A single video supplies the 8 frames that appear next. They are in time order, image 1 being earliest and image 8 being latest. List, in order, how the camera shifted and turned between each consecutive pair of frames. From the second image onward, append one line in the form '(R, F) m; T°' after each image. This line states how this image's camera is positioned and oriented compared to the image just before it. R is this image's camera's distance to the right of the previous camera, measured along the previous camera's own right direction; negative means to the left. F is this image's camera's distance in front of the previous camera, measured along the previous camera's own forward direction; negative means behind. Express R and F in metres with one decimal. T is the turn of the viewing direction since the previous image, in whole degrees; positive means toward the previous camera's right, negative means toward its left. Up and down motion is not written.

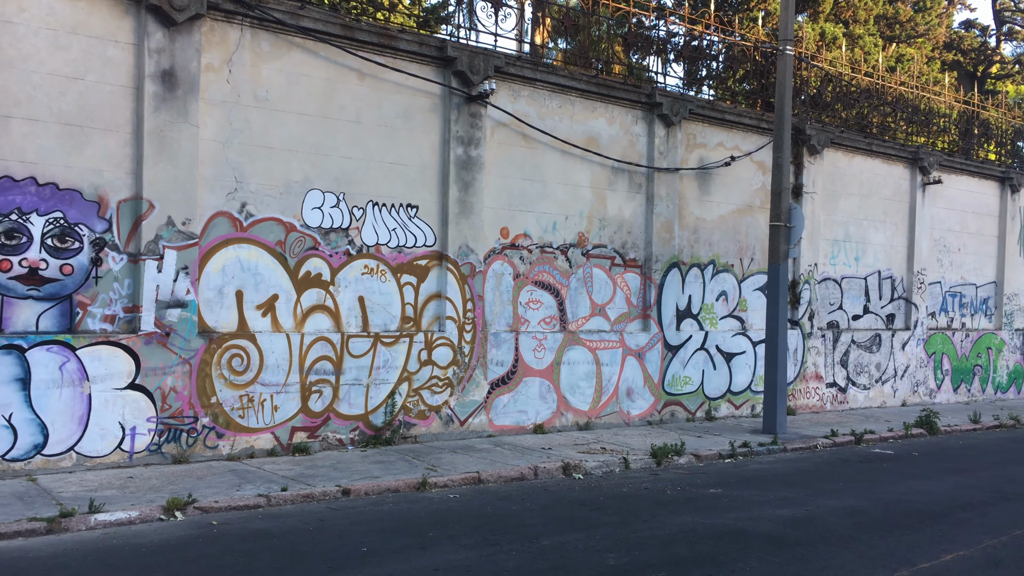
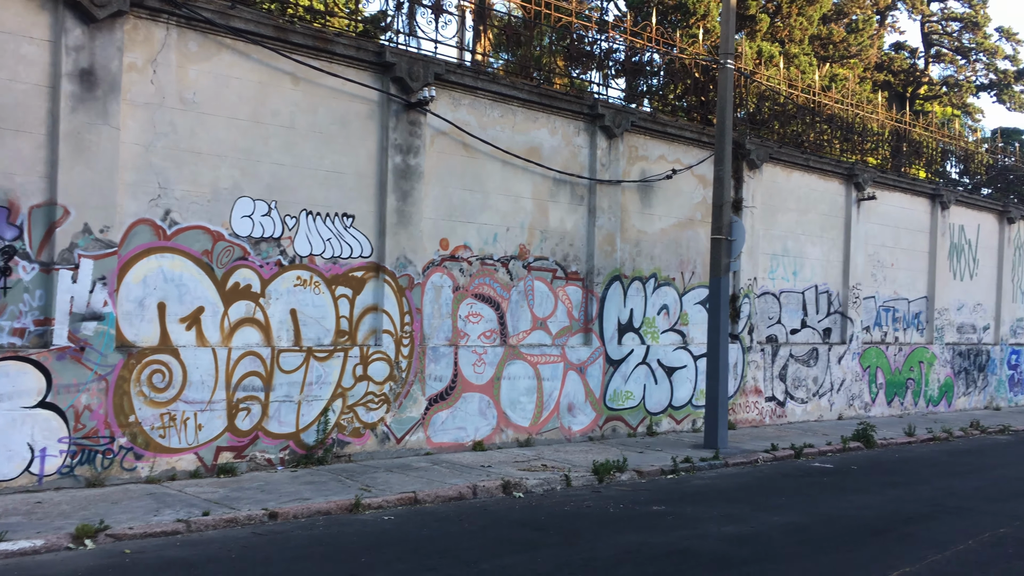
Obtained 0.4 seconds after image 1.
(0.0, +0.3) m; +4°
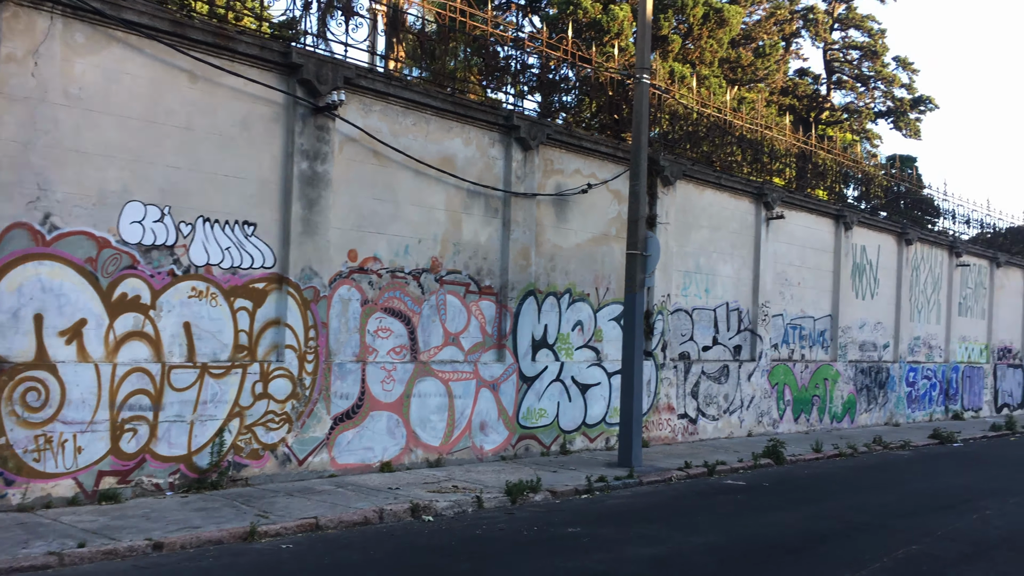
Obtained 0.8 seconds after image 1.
(0.0, +0.4) m; +6°
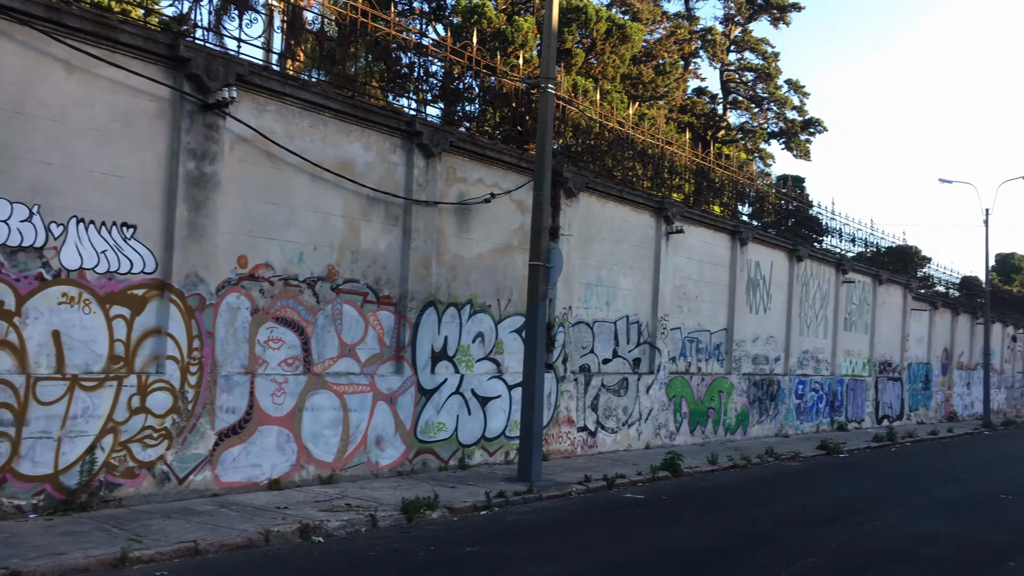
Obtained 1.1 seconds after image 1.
(0.0, +0.3) m; +6°
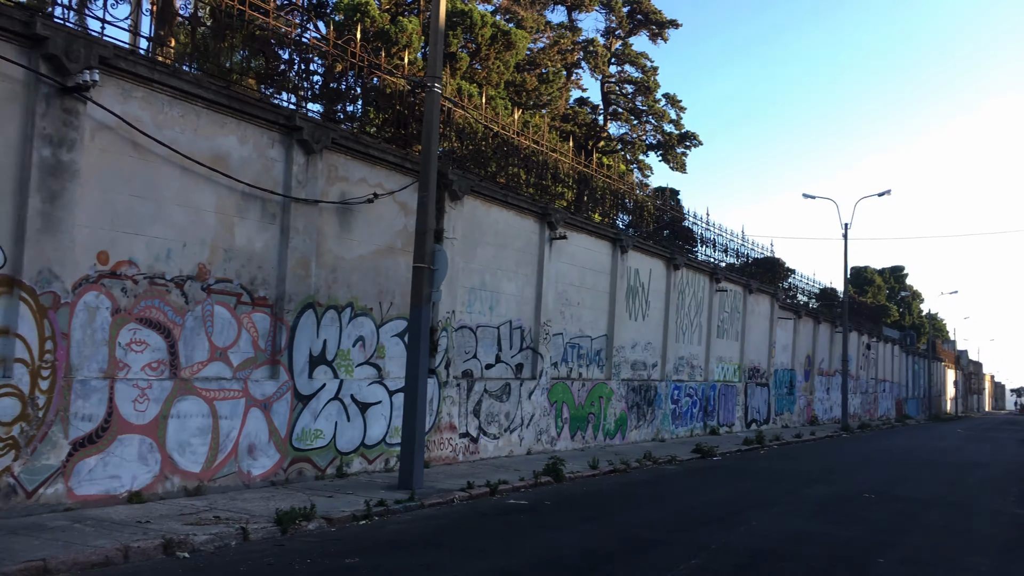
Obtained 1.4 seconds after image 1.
(0.0, +0.2) m; +8°
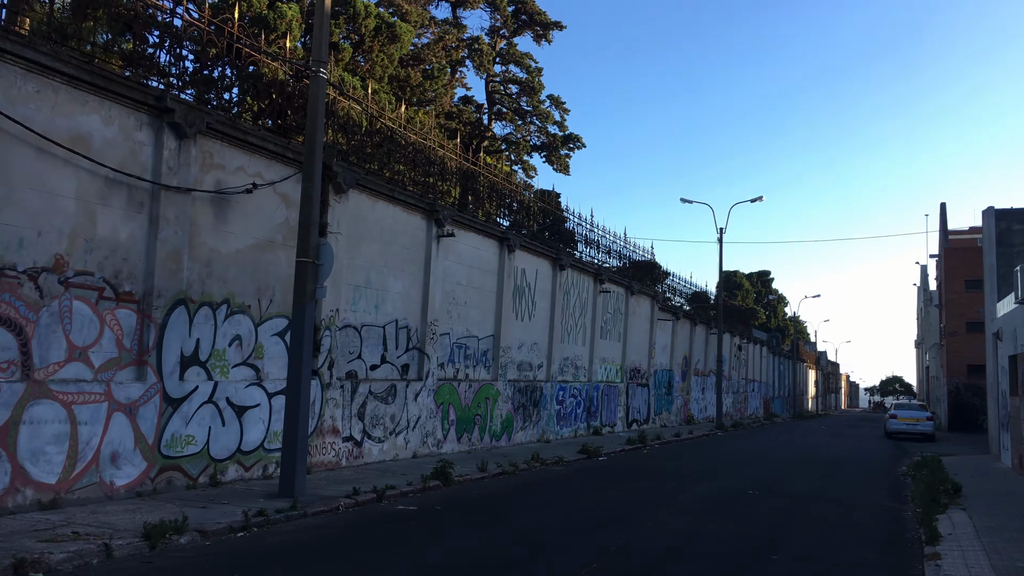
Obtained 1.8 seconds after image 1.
(-0.1, +0.4) m; +8°
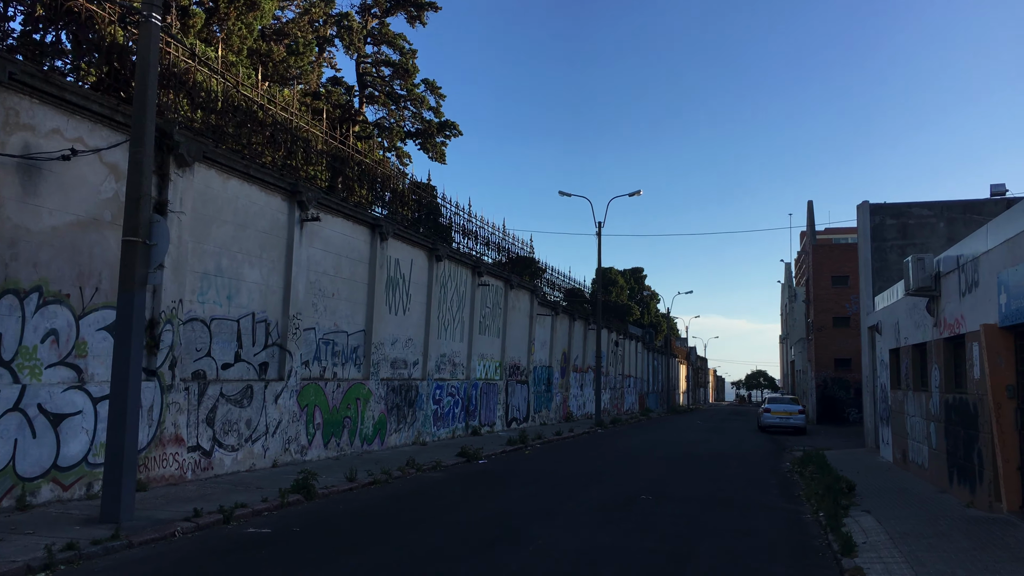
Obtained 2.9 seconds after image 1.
(0.0, +1.3) m; +8°
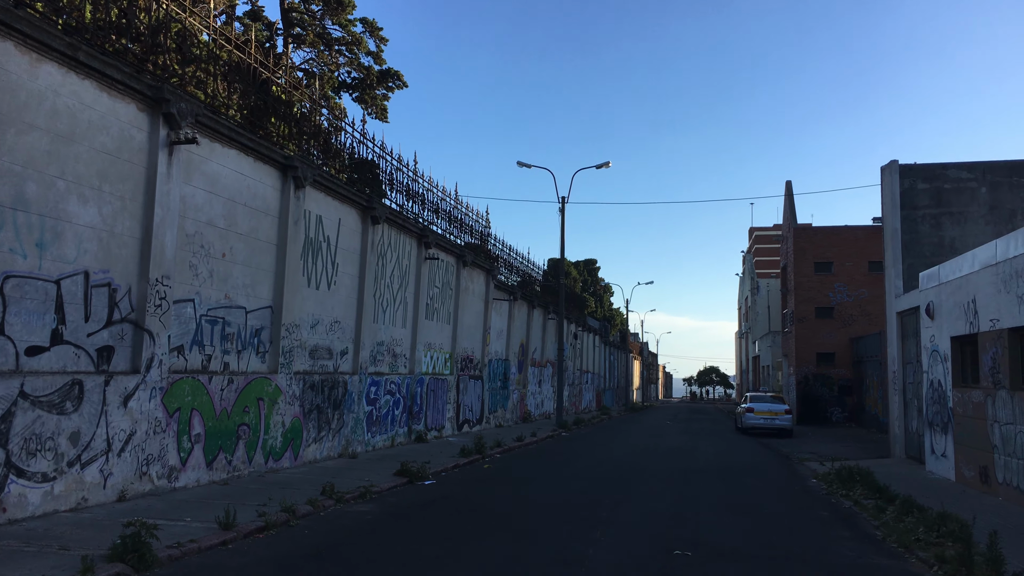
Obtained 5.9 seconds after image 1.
(-0.2, +4.3) m; +3°
